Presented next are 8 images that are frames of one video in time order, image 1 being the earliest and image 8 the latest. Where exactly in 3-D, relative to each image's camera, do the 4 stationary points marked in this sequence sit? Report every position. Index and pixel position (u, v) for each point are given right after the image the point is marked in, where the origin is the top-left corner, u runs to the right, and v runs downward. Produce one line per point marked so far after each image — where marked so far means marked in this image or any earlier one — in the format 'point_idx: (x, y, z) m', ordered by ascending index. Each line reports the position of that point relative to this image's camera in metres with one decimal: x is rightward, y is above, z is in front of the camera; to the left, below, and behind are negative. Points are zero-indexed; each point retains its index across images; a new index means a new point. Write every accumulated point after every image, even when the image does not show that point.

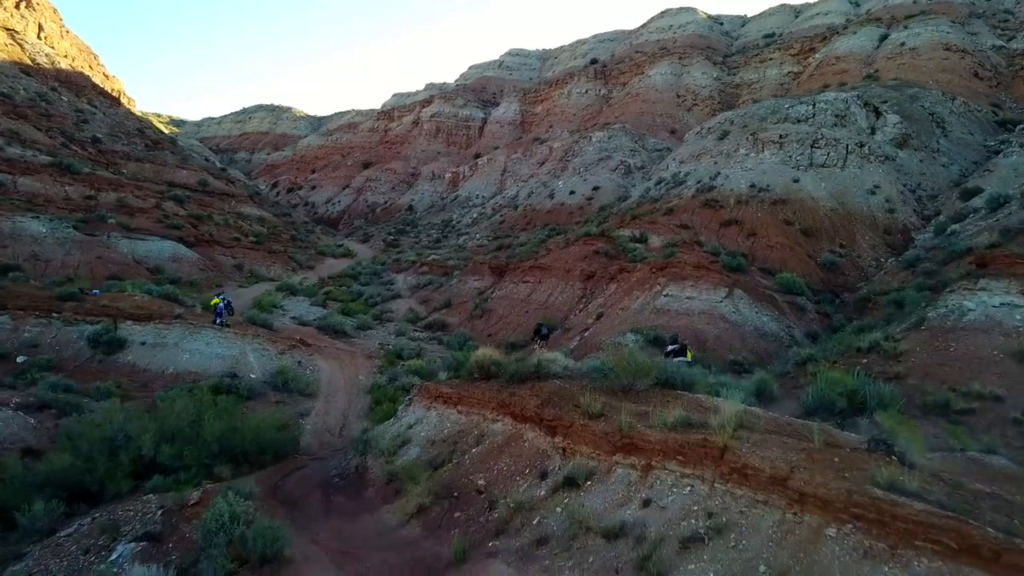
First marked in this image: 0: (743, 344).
0: (+4.4, -1.1, +15.4) m
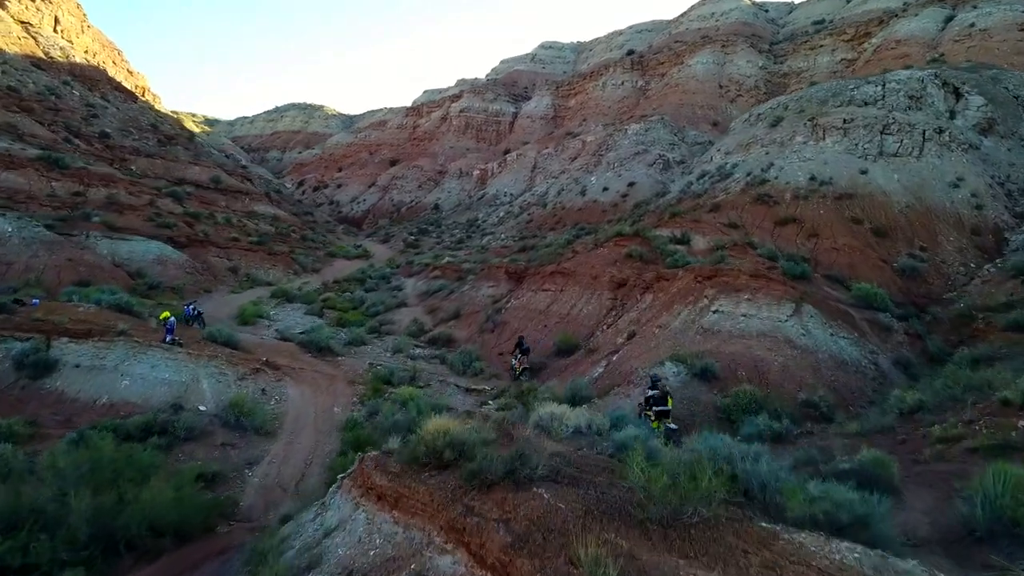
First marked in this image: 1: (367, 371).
0: (+4.4, -1.3, +11.8) m
1: (-3.0, -1.7, +16.8) m
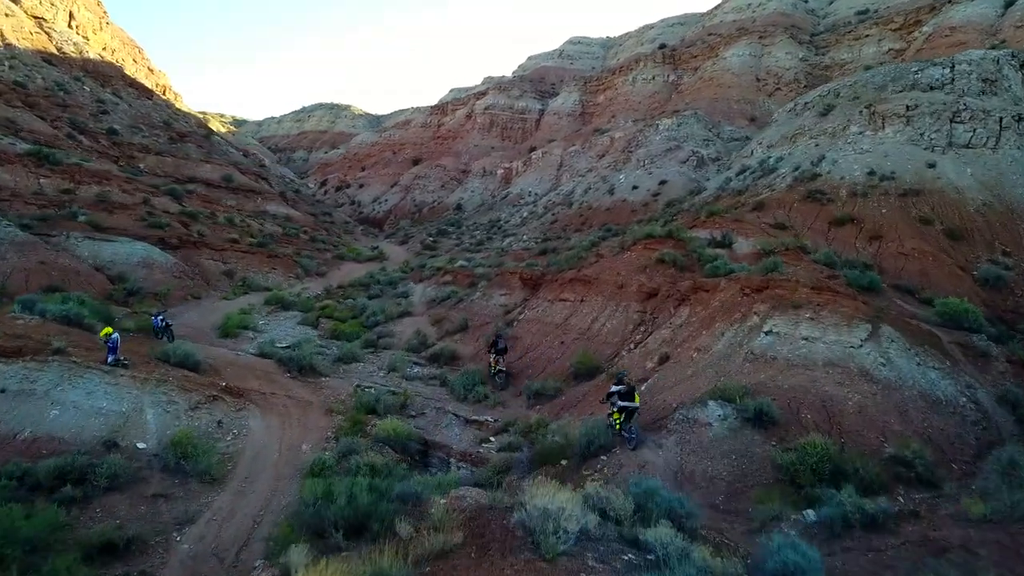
0: (+4.4, -1.5, +9.1) m
1: (-2.9, -1.9, +14.3) m
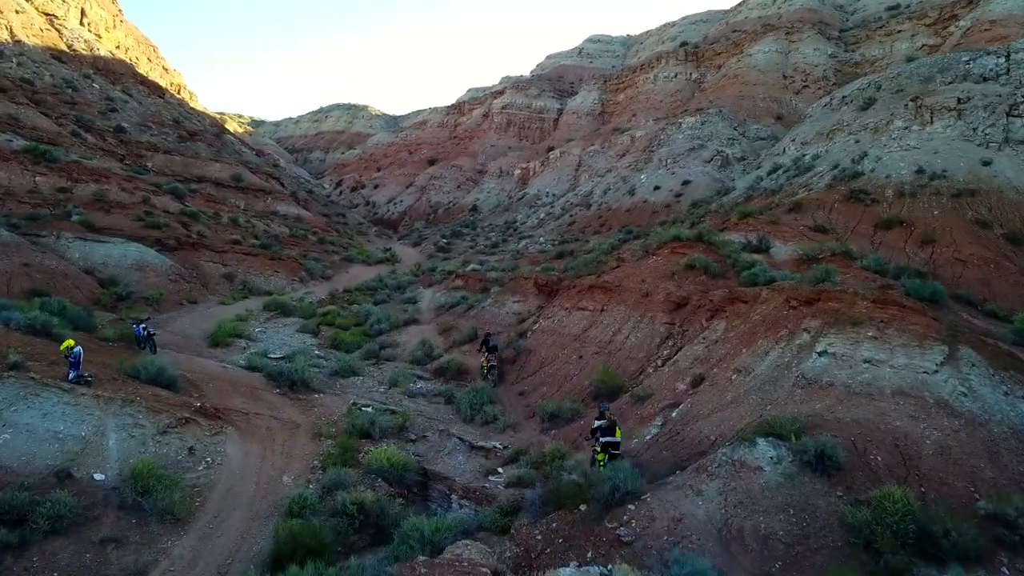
0: (+4.5, -1.7, +7.4) m
1: (-2.7, -2.0, +12.9) m
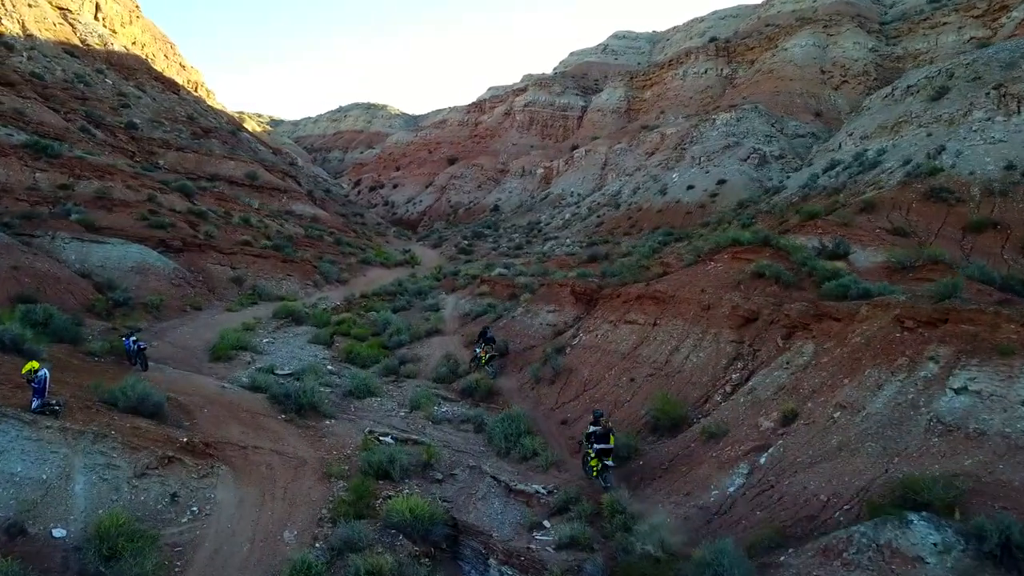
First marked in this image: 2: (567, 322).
0: (+5.0, -1.9, +5.4) m
1: (-2.1, -2.2, +11.0) m
2: (+1.1, -0.7, +16.2) m
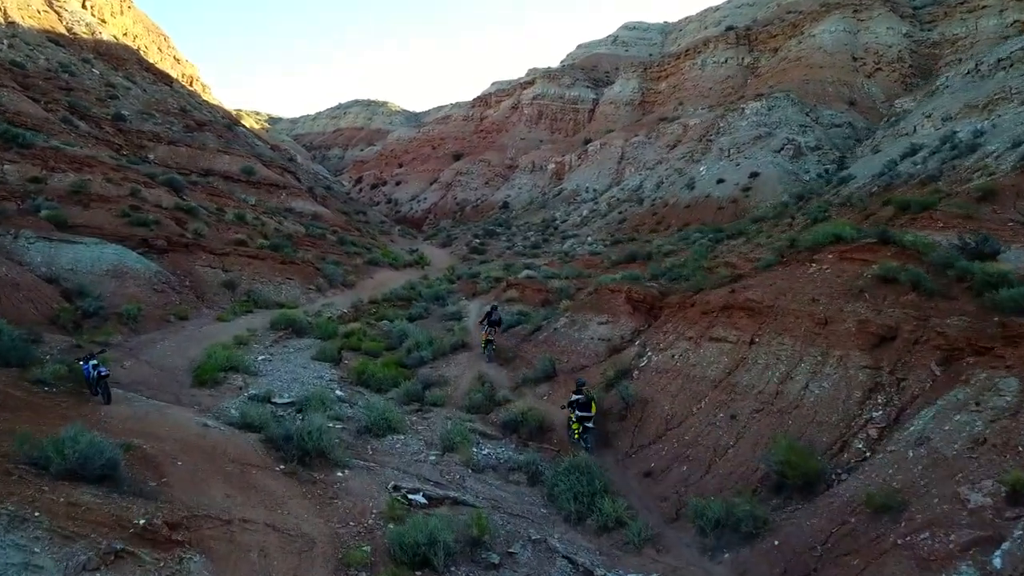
0: (+5.7, -2.0, +2.6) m
1: (-1.3, -2.3, +8.2) m
2: (+1.9, -0.8, +13.4) m
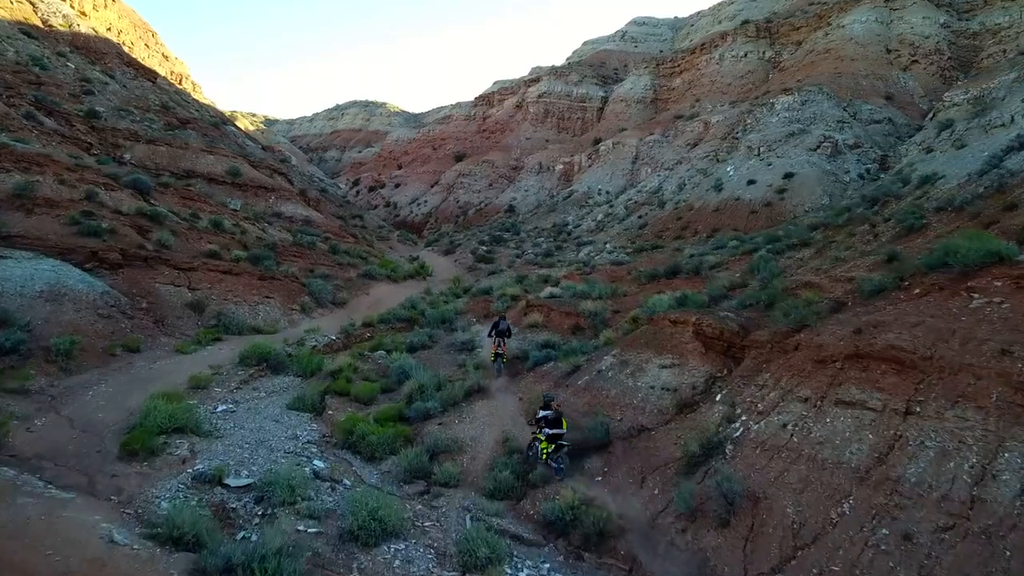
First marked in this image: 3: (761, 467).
0: (+6.2, -2.4, -0.7) m
1: (-0.8, -2.7, +4.9) m
2: (+2.3, -1.2, +10.1) m
3: (+2.4, -1.7, +7.9) m
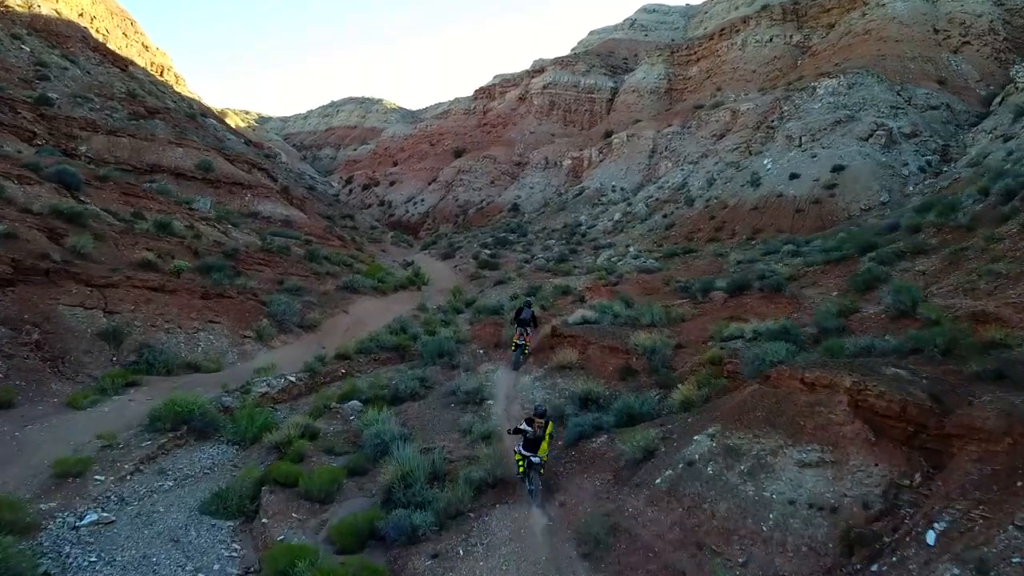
0: (+6.6, -2.7, -4.9) m
1: (-0.5, -3.1, +0.6) m
2: (+2.7, -1.6, +5.8) m
3: (+2.7, -2.1, +3.6) m
